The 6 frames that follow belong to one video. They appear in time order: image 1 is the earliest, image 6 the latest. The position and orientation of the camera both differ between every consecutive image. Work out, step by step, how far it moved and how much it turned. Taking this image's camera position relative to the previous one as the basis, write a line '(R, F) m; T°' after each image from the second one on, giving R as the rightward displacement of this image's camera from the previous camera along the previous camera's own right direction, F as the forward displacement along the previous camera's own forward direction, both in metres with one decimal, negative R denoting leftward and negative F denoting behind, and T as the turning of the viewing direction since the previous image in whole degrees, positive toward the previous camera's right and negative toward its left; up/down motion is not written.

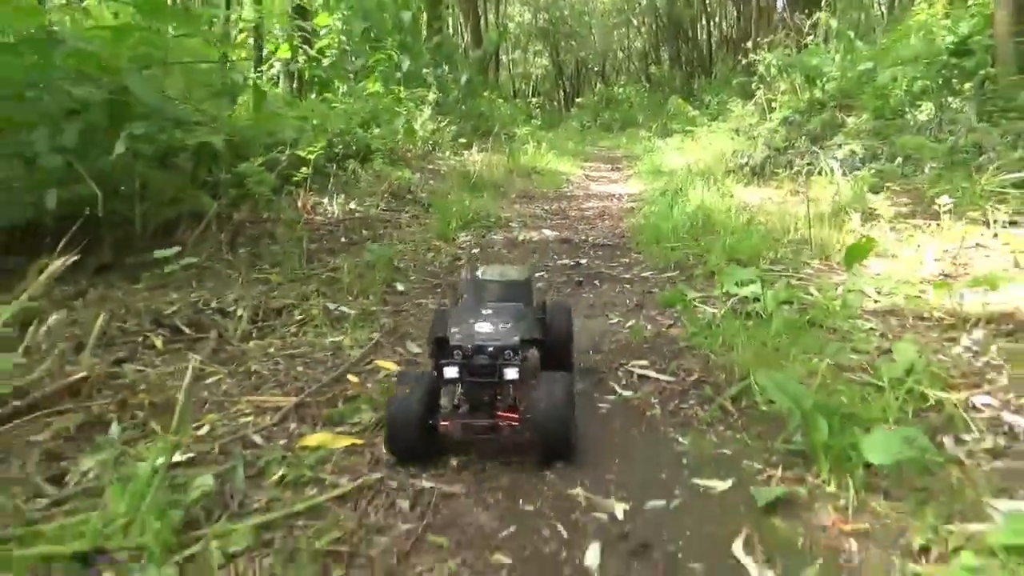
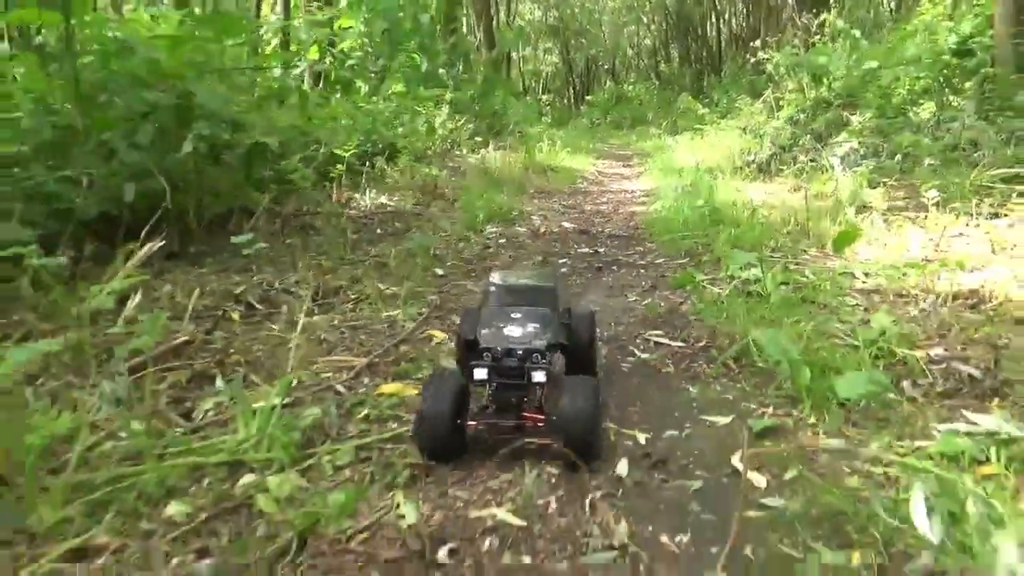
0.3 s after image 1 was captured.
(-0.1, -0.5) m; -1°
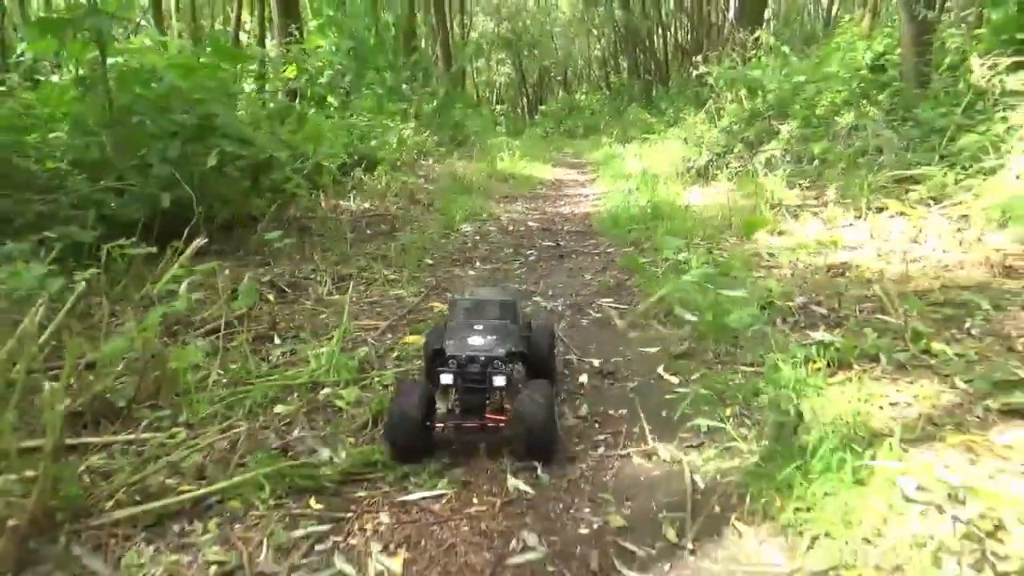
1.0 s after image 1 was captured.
(-0.2, -1.0) m; +3°
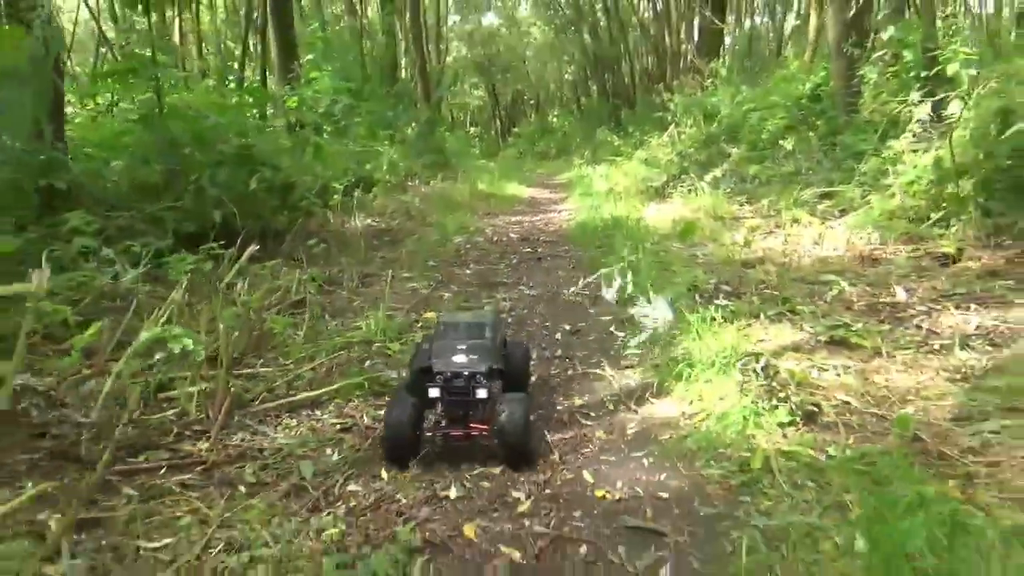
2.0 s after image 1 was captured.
(-0.1, -1.3) m; +2°
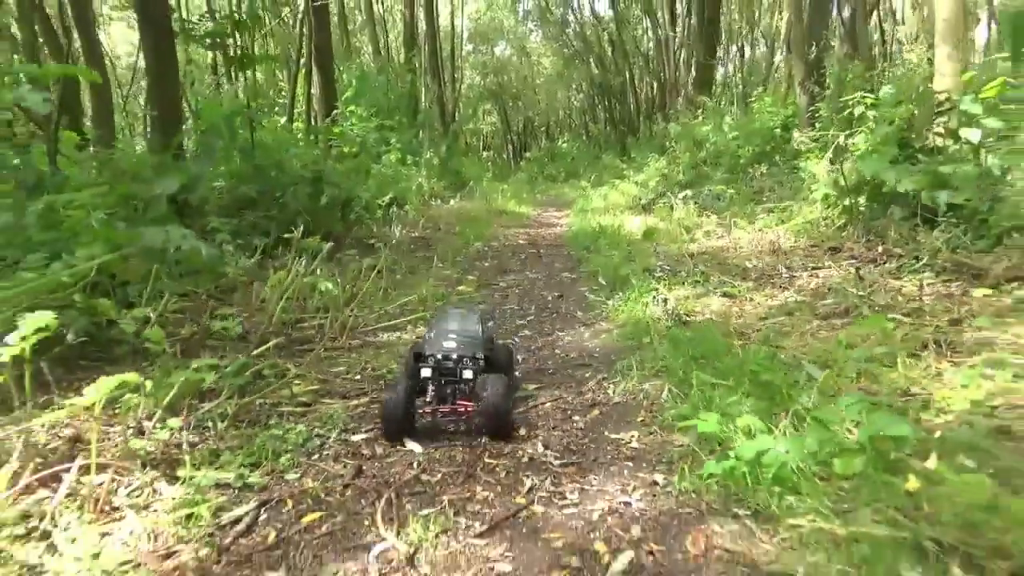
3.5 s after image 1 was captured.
(+0.1, -2.2) m; -1°
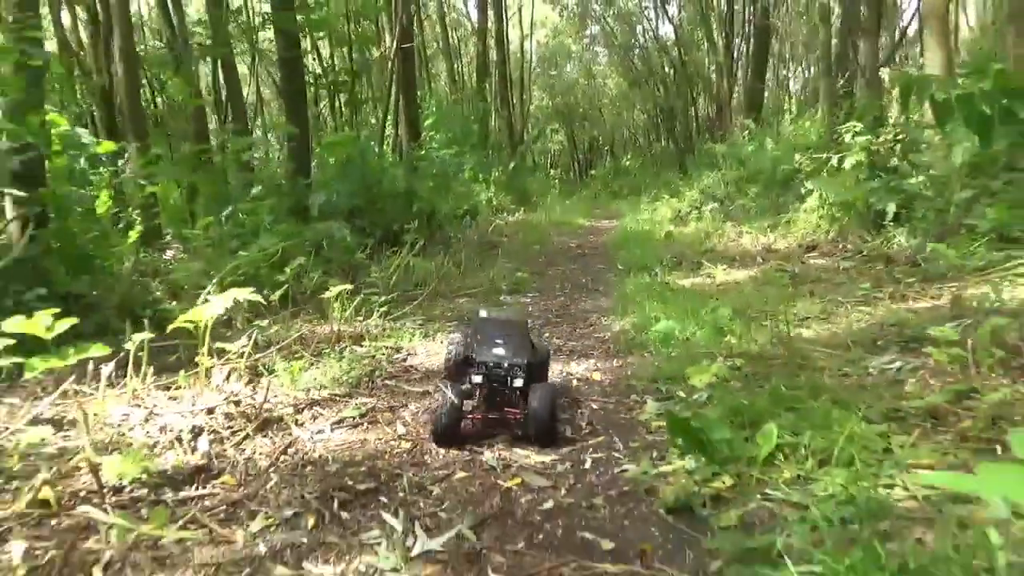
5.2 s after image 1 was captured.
(+0.3, -2.4) m; -5°
